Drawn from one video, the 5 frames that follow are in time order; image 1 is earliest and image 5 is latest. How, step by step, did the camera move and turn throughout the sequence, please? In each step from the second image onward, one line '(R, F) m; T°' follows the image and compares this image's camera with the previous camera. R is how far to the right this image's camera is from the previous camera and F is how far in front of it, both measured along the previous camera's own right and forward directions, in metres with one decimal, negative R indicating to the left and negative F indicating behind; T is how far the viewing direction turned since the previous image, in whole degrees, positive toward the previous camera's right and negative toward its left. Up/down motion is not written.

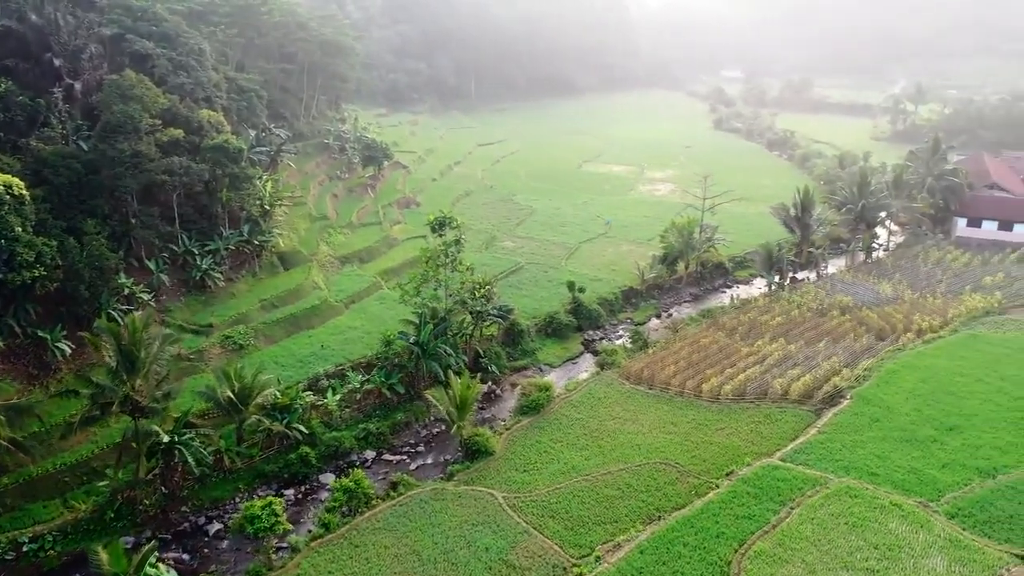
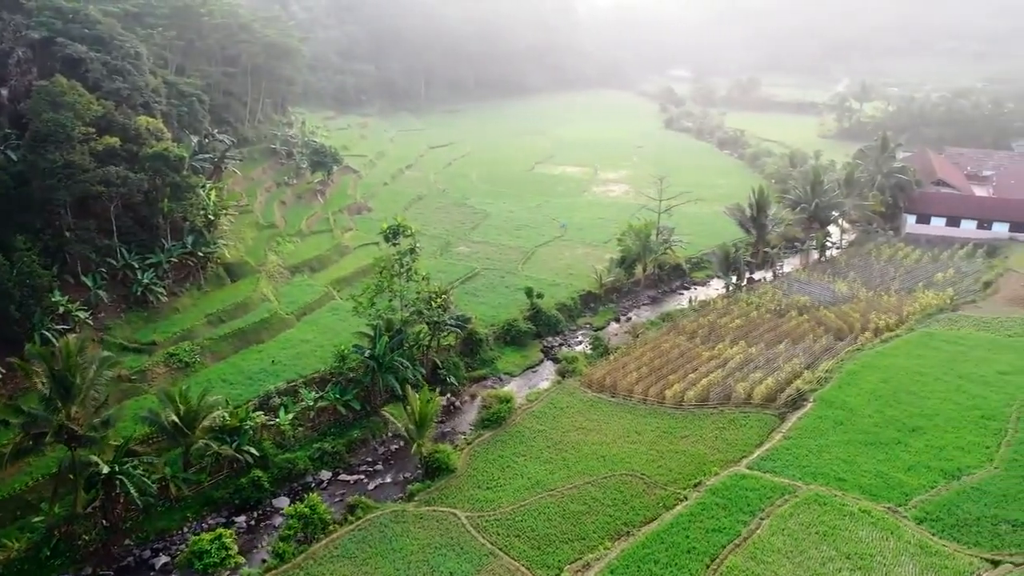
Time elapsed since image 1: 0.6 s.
(0.0, +0.7) m; +4°
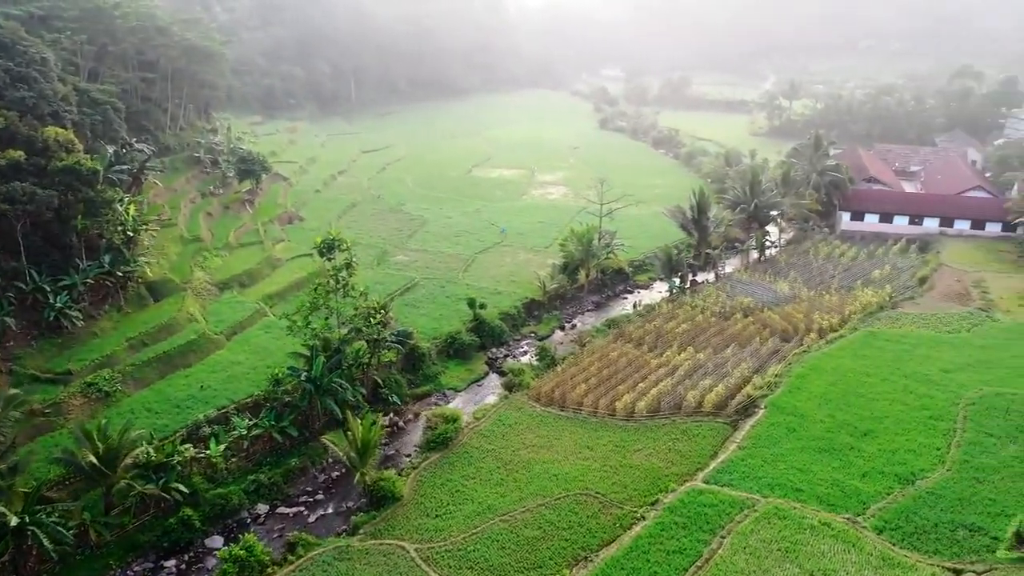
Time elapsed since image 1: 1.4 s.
(0.0, +0.9) m; +5°
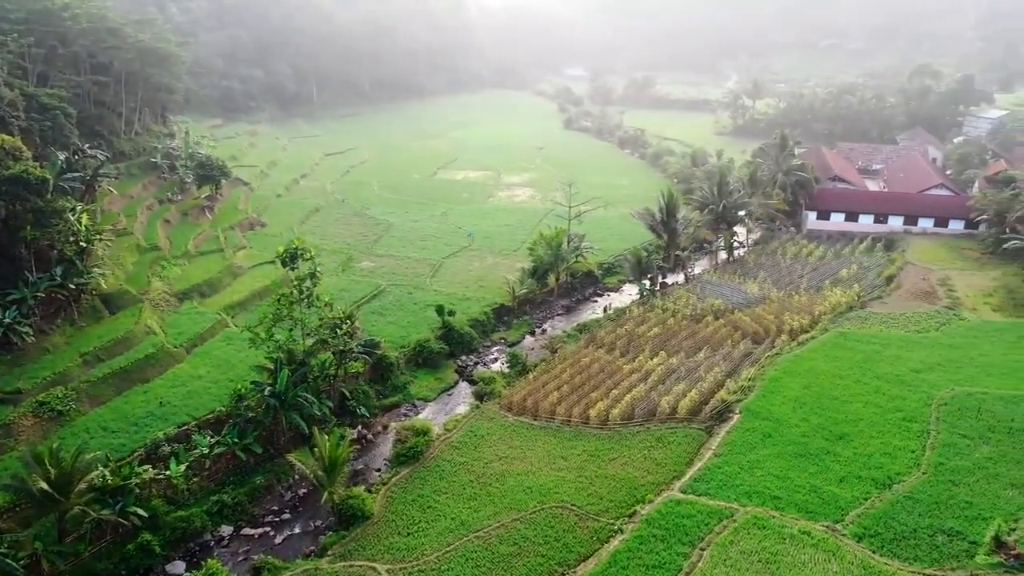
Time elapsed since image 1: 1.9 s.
(0.0, +0.5) m; +3°
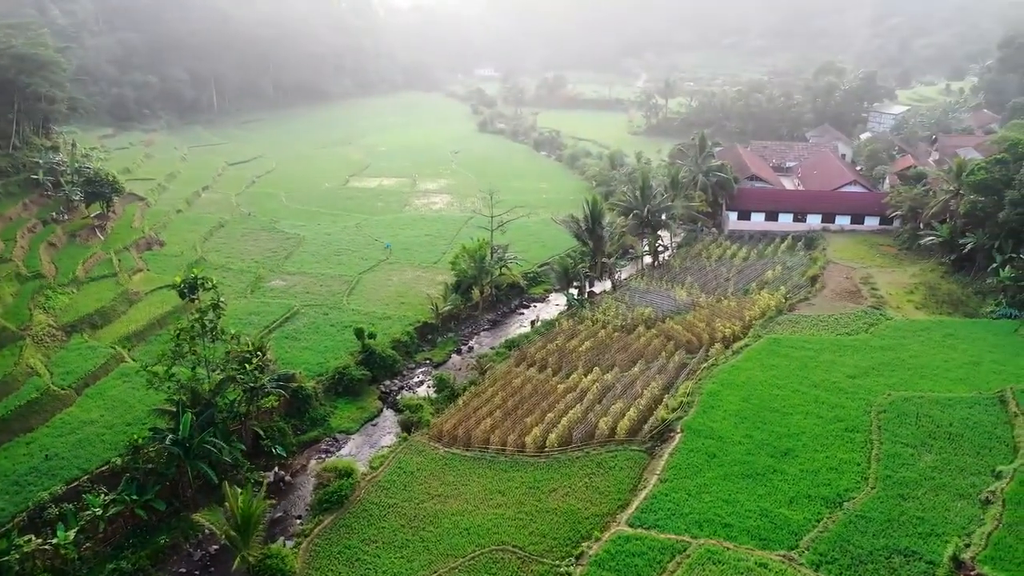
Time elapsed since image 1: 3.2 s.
(0.0, +1.4) m; +6°
